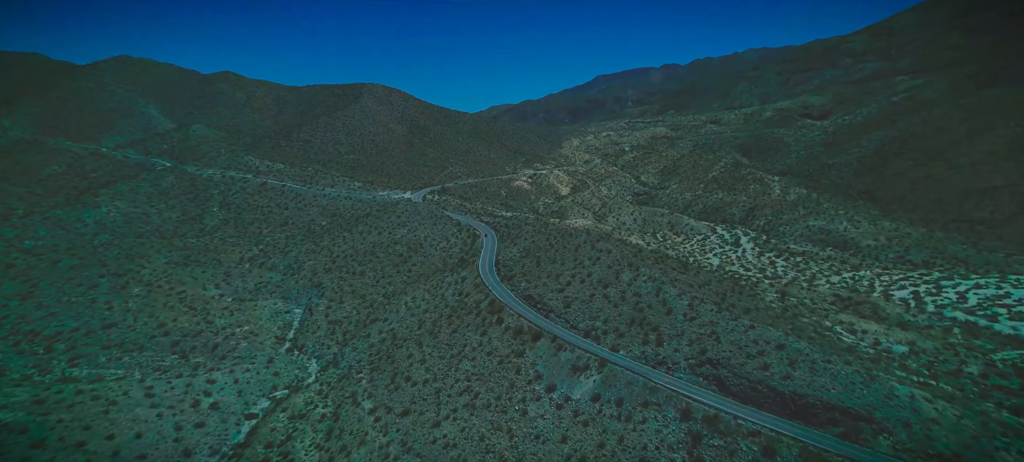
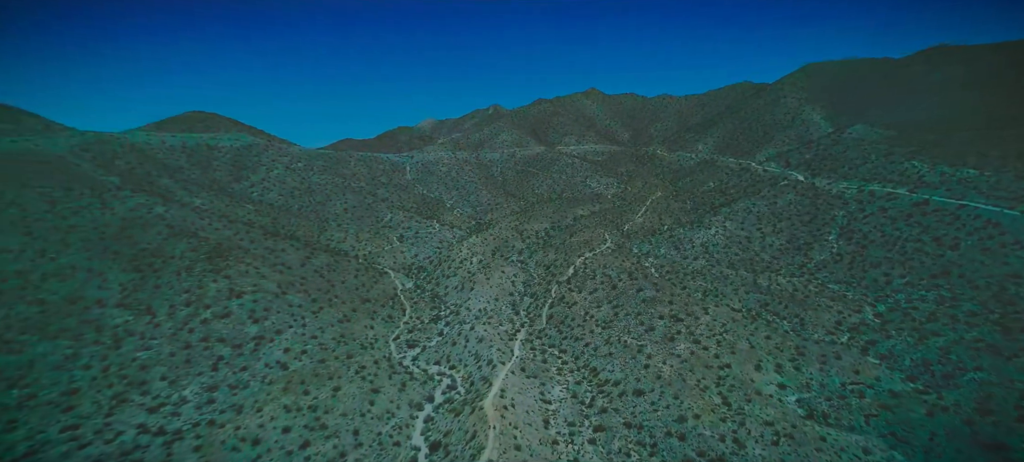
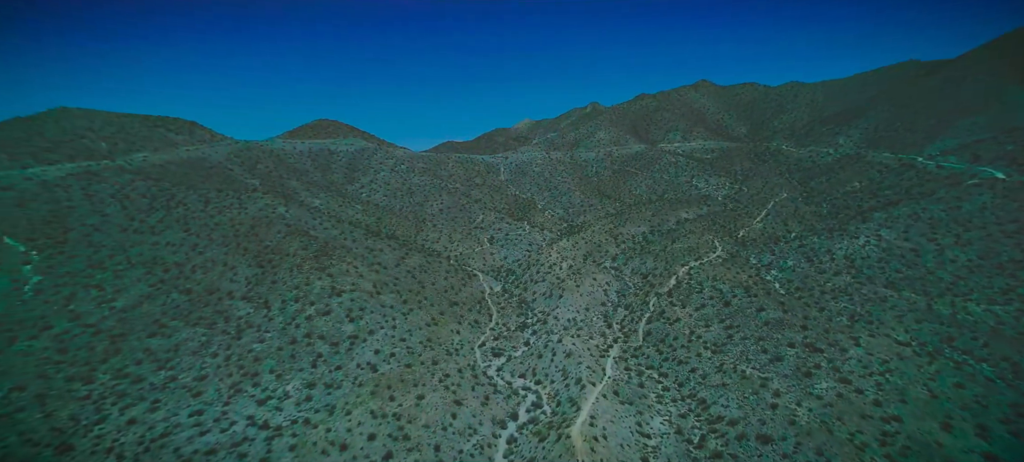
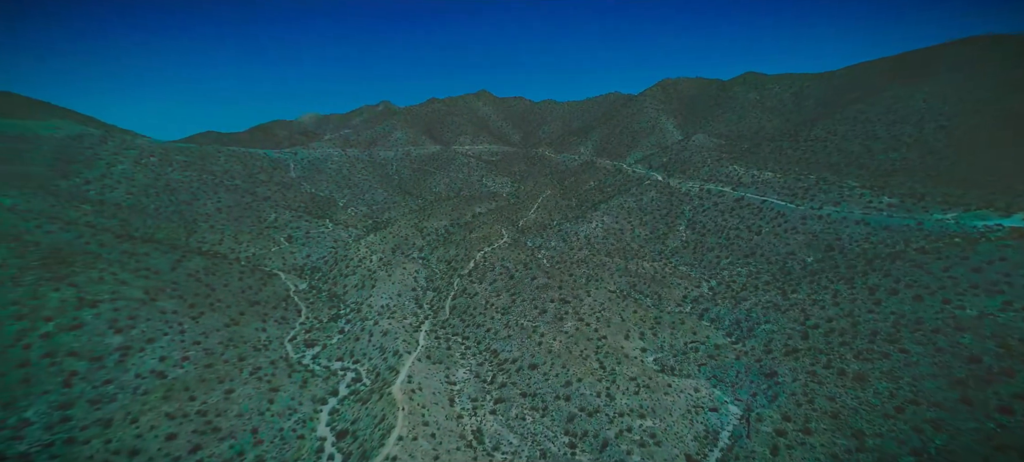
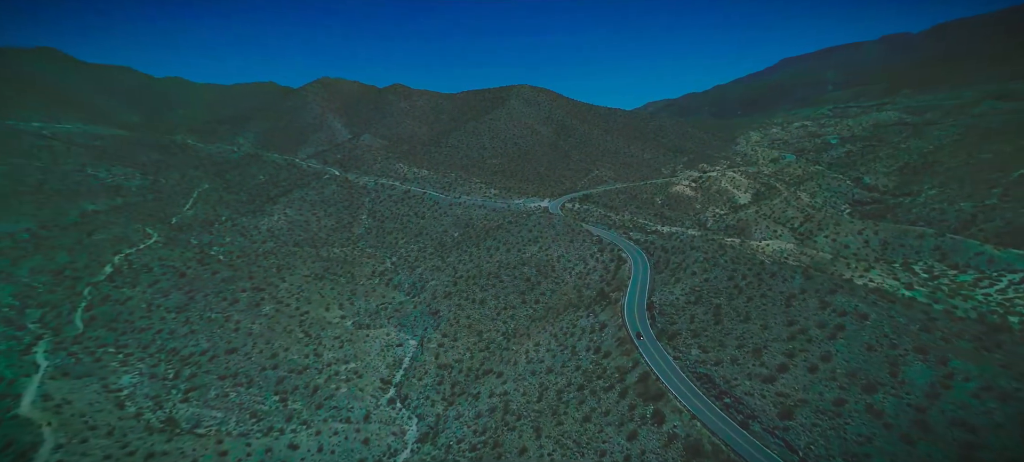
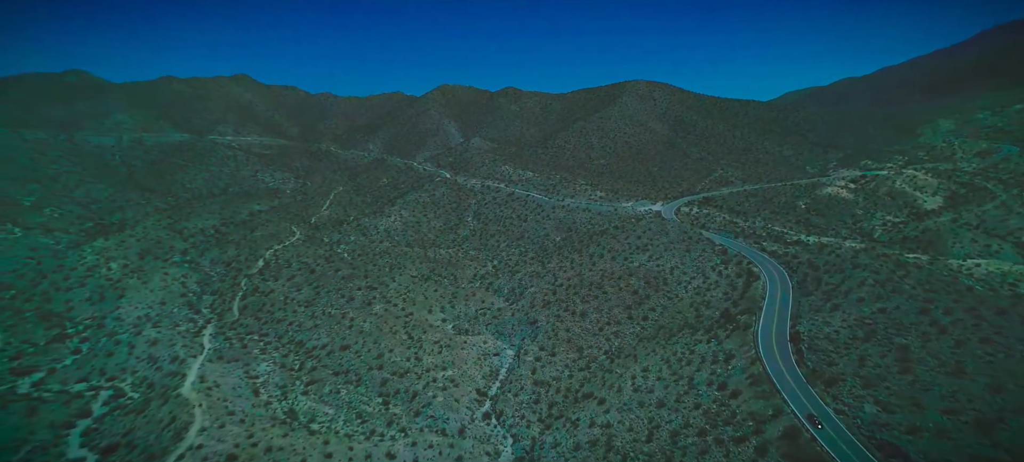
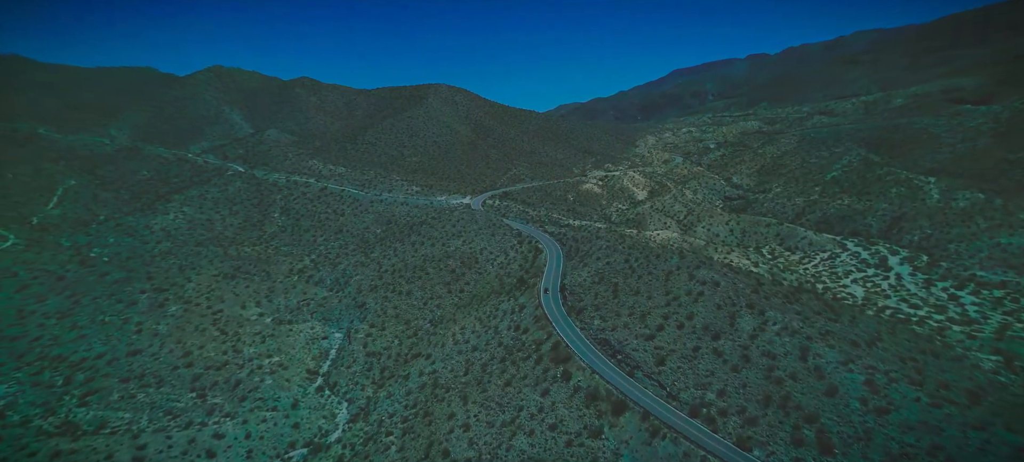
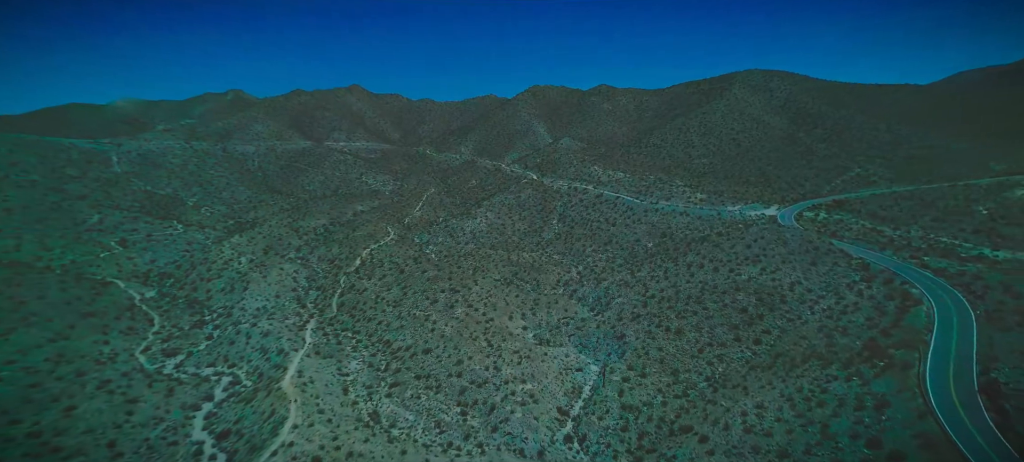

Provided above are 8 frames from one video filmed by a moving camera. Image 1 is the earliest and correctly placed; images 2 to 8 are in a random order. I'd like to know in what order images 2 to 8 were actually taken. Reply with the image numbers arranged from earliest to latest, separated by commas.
7, 5, 6, 8, 4, 2, 3
